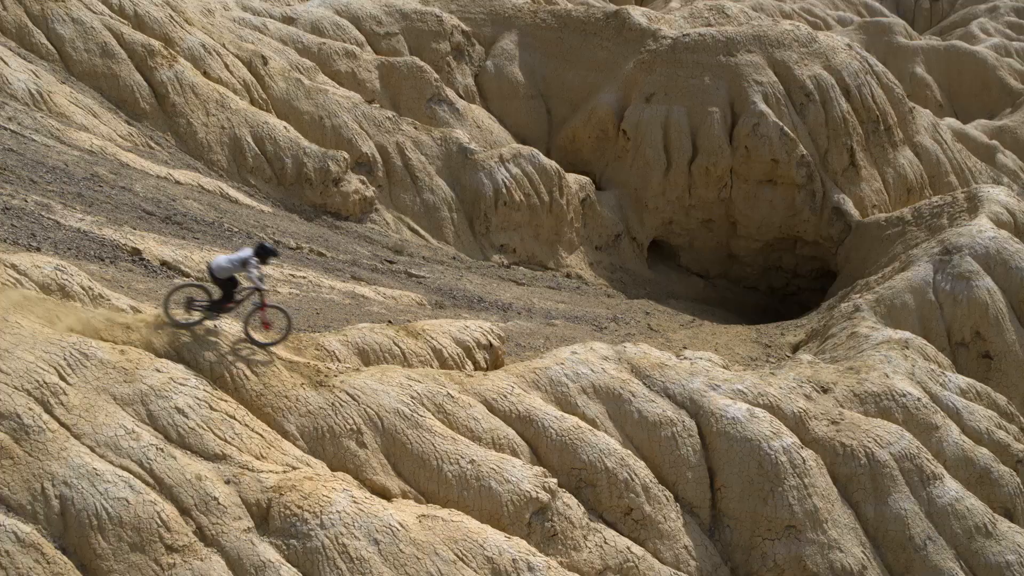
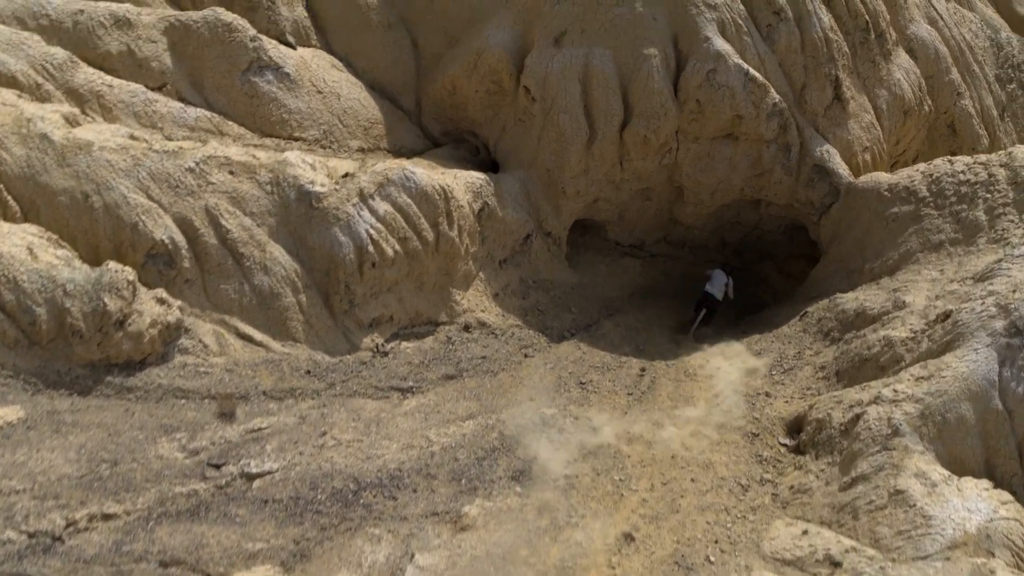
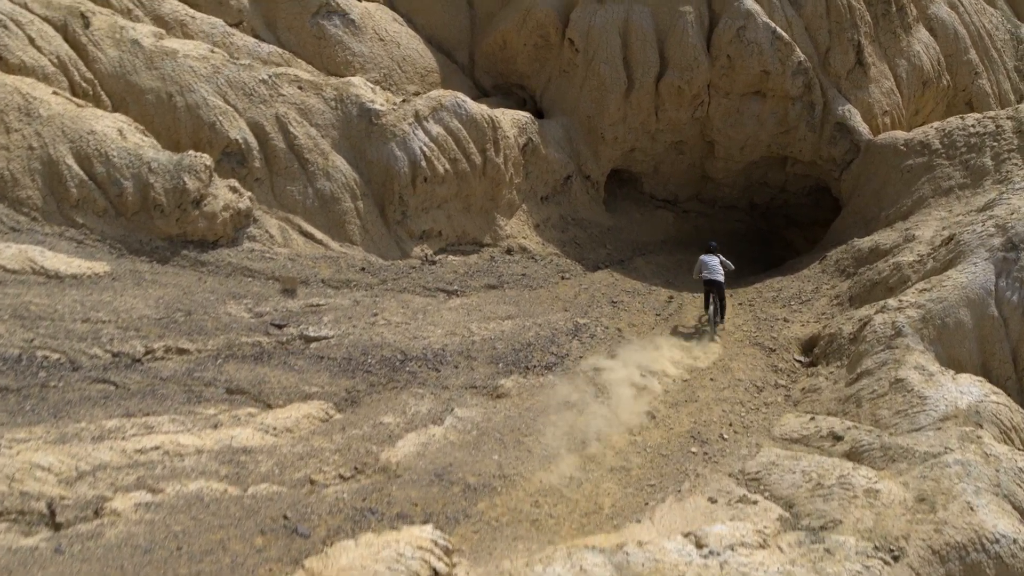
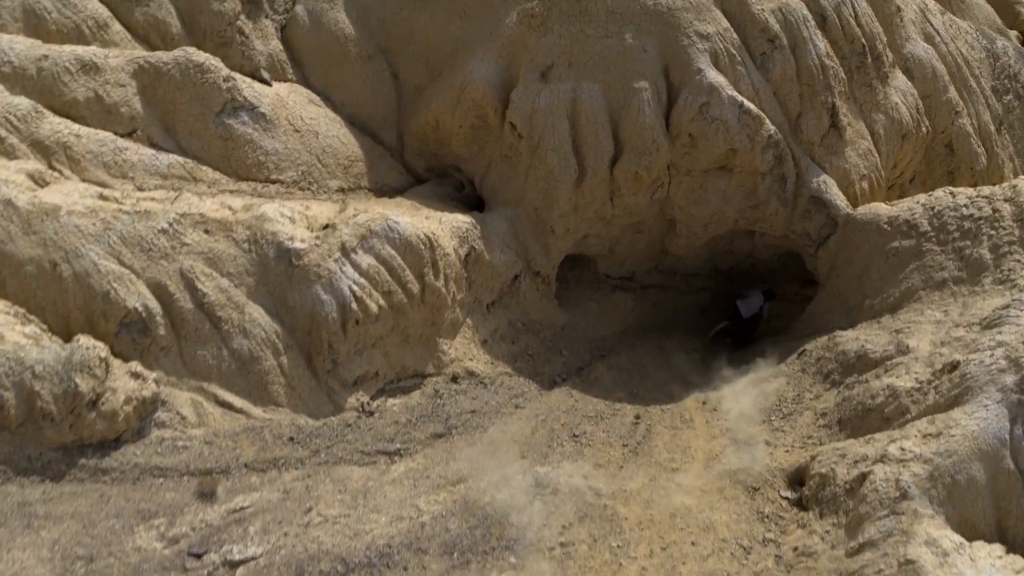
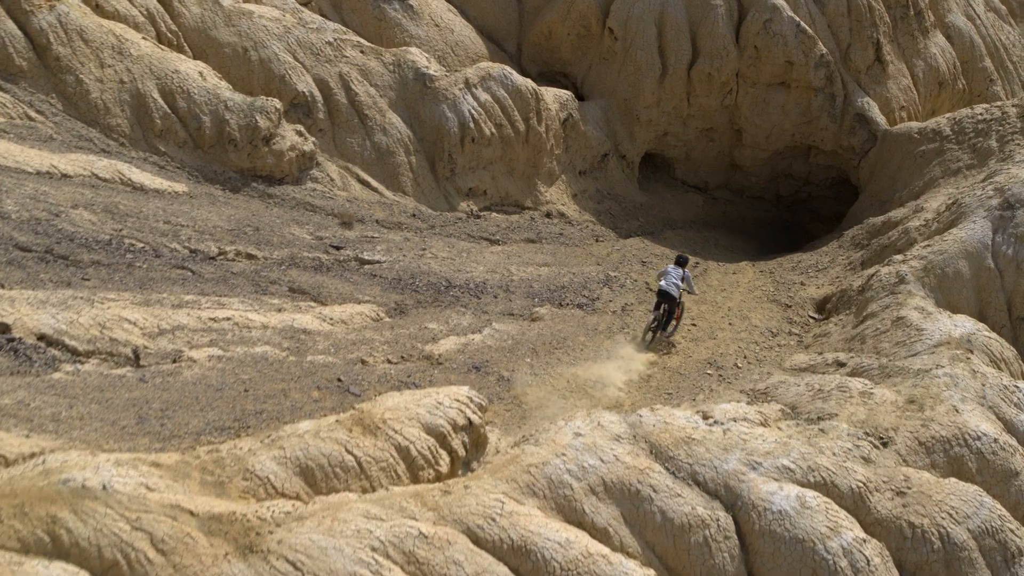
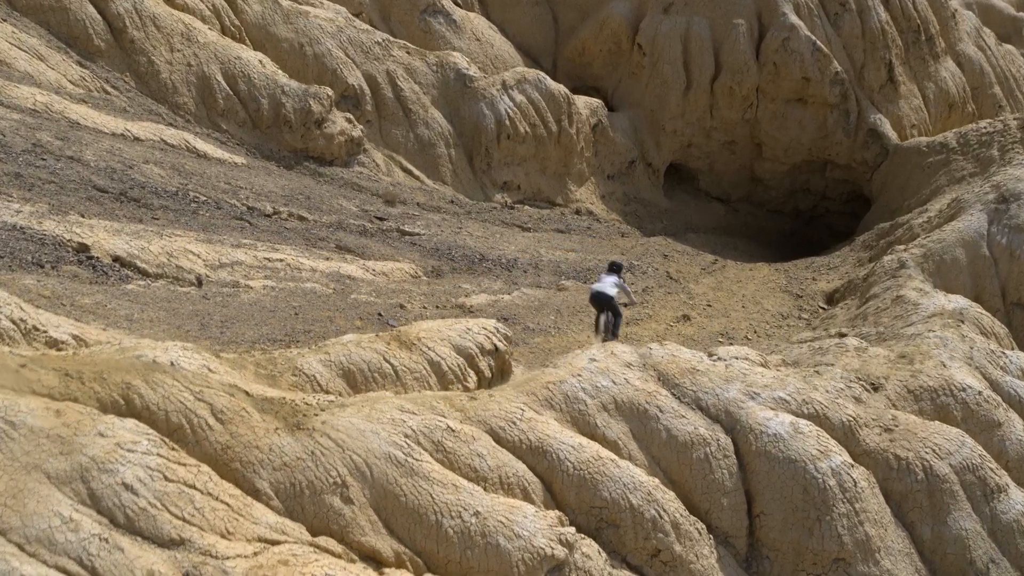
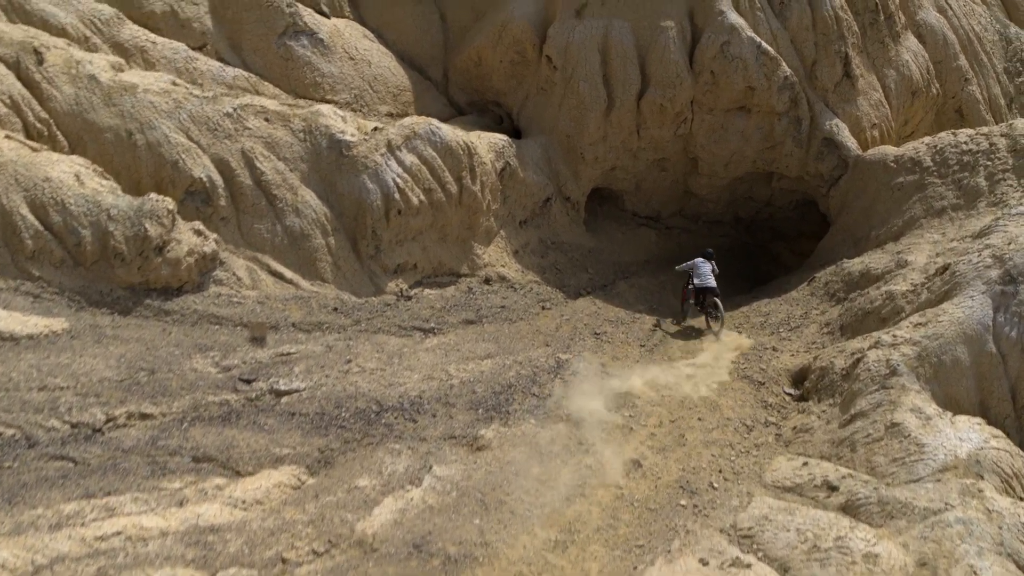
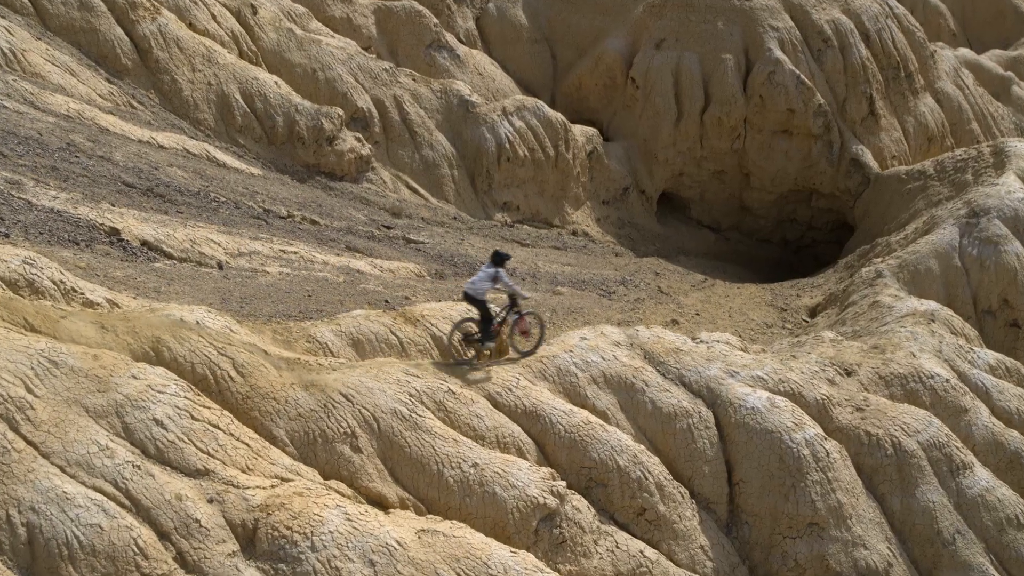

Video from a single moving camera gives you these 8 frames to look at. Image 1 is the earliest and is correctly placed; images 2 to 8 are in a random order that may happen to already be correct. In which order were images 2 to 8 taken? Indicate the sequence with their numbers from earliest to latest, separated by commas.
8, 6, 5, 3, 7, 2, 4
